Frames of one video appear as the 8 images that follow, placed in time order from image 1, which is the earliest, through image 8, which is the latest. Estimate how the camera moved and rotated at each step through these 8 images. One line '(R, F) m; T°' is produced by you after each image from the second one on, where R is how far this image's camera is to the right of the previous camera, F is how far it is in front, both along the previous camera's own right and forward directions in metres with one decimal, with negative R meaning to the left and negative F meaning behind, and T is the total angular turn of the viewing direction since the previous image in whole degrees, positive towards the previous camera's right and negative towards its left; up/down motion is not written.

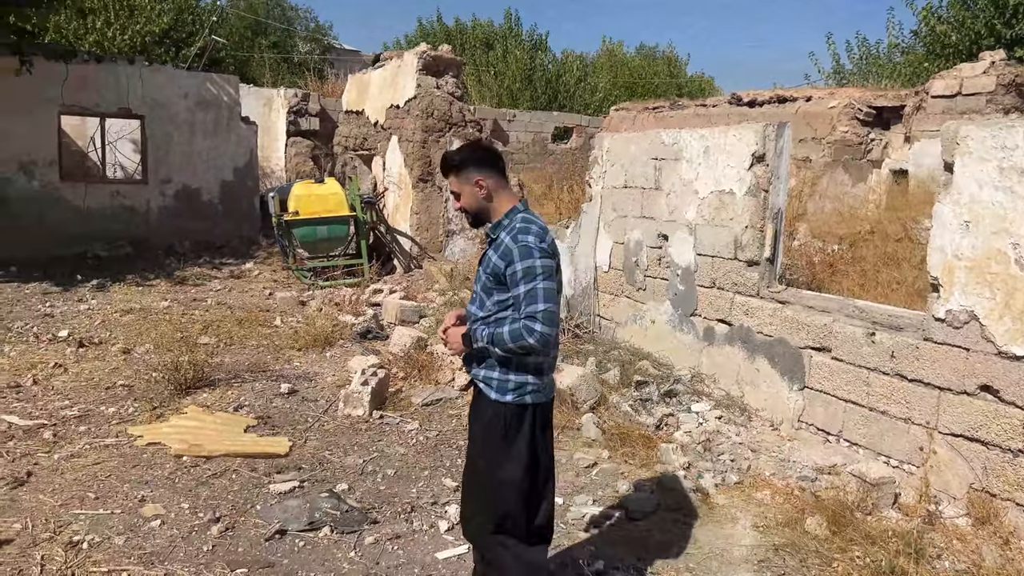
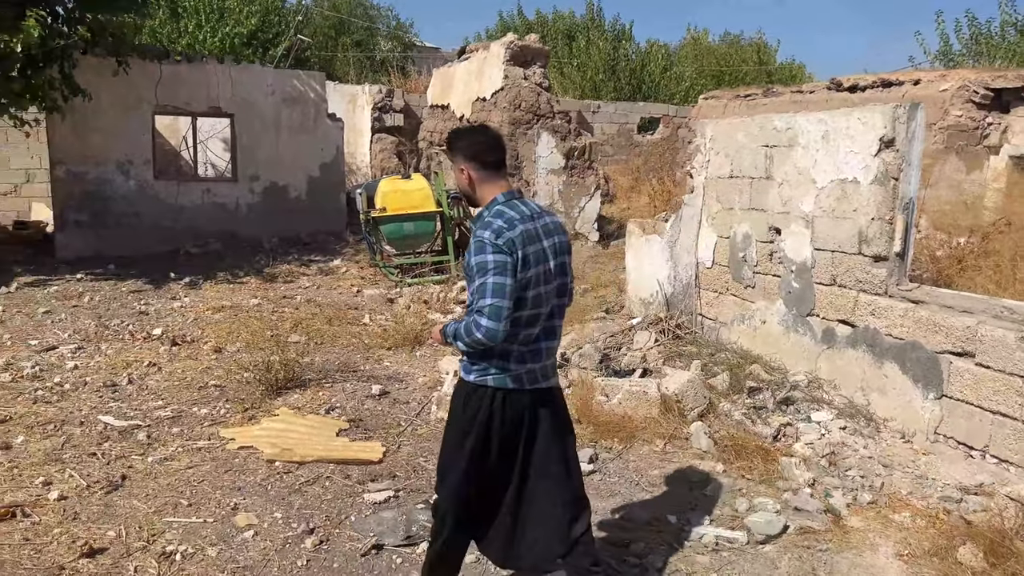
(-0.1, +0.3) m; -5°
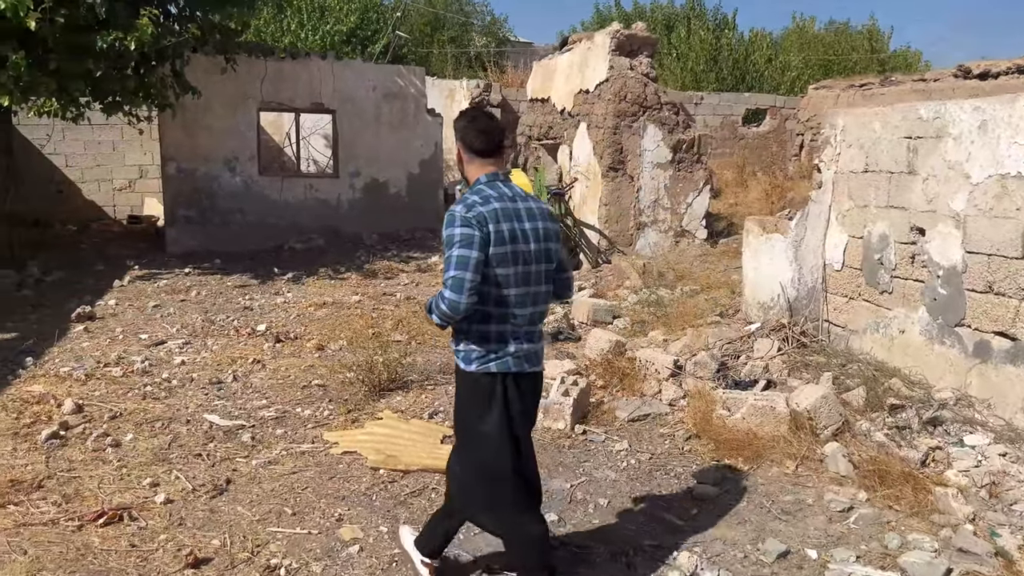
(-0.1, +0.2) m; -6°
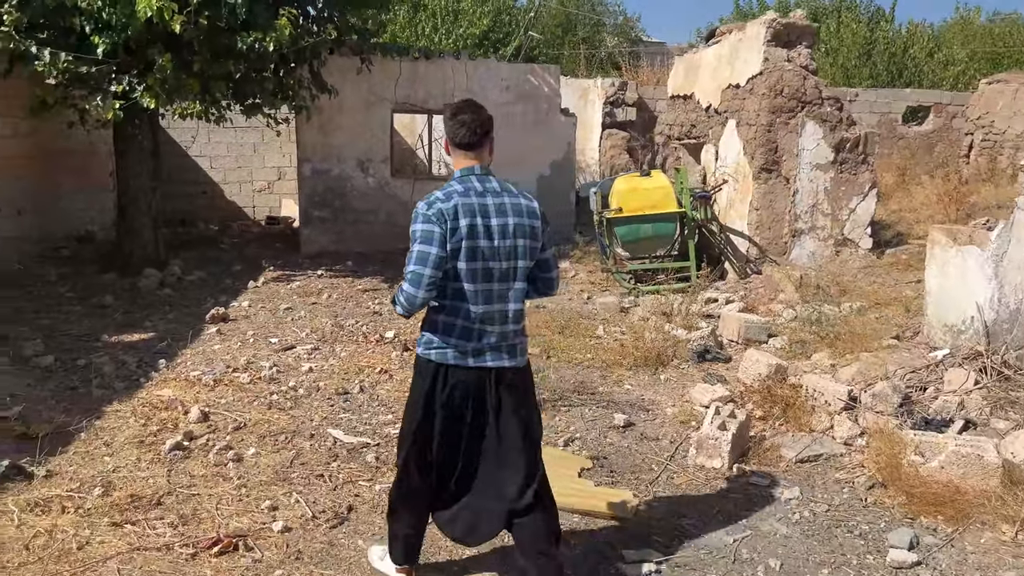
(-0.1, +0.4) m; -9°
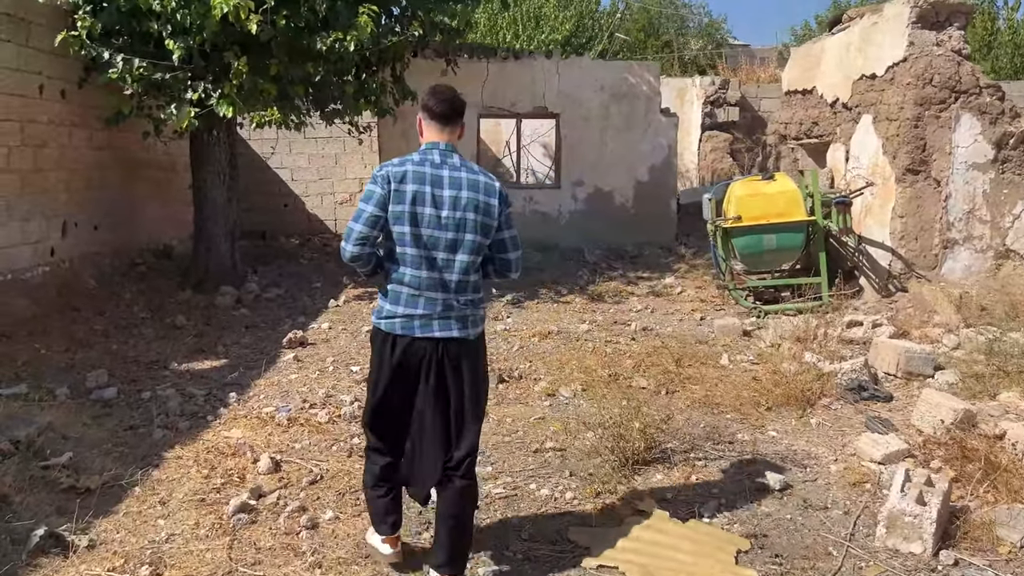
(-0.2, +0.7) m; -5°
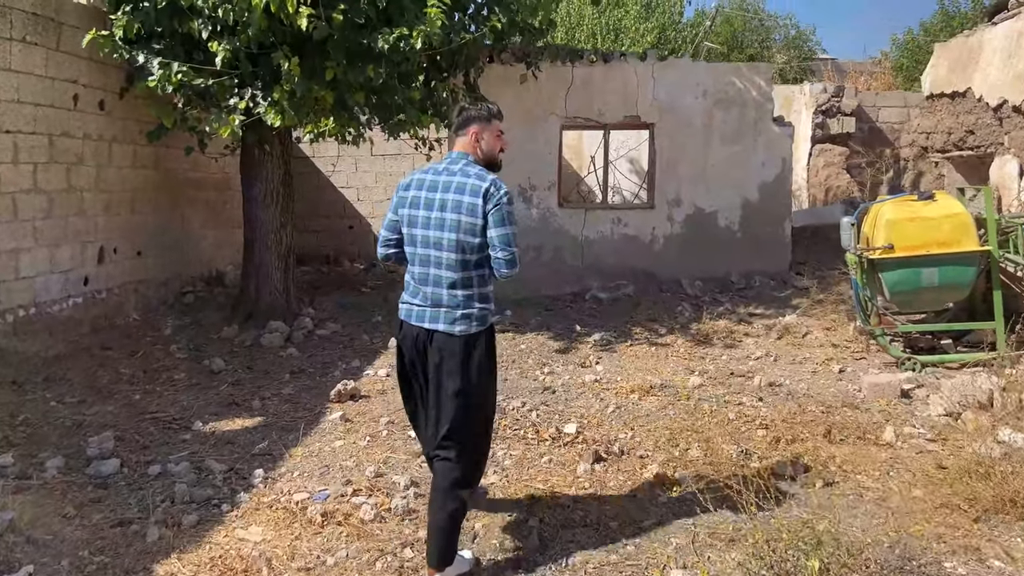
(-0.1, +1.0) m; -5°
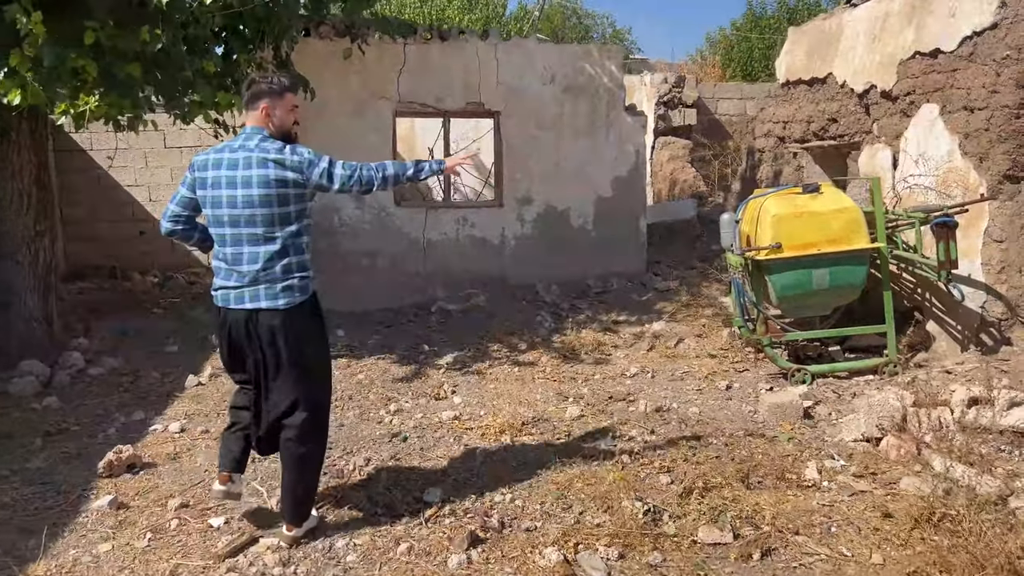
(0.0, +1.0) m; +12°
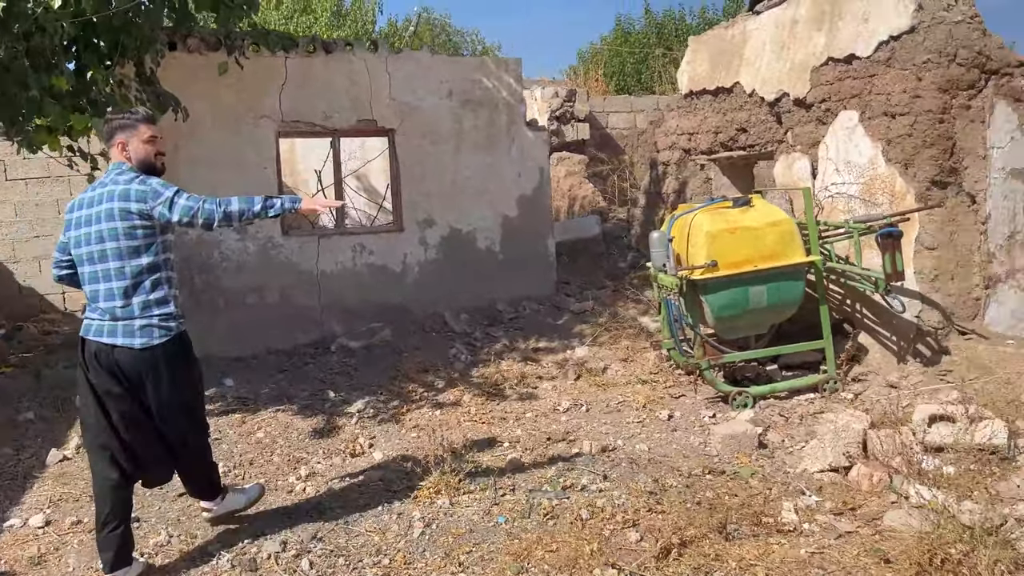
(-0.2, +0.5) m; +9°
